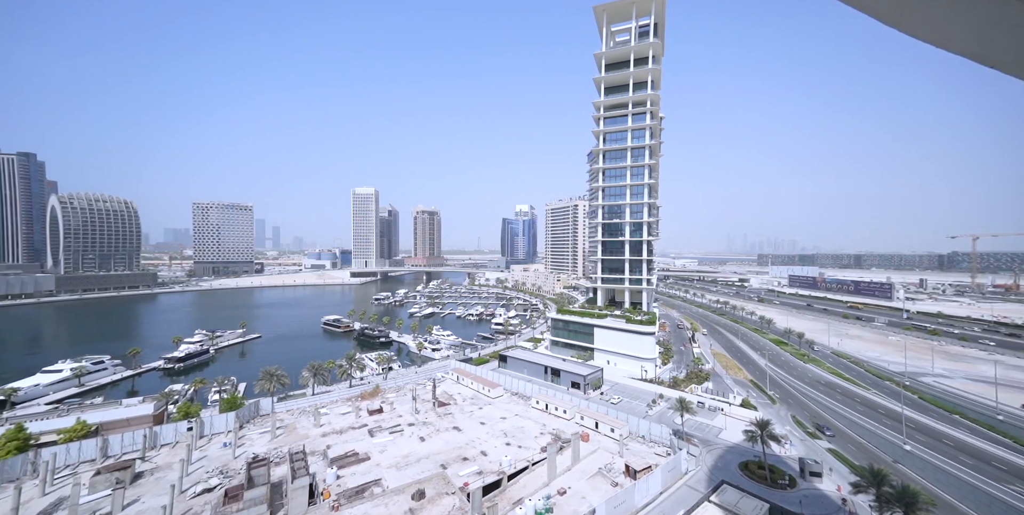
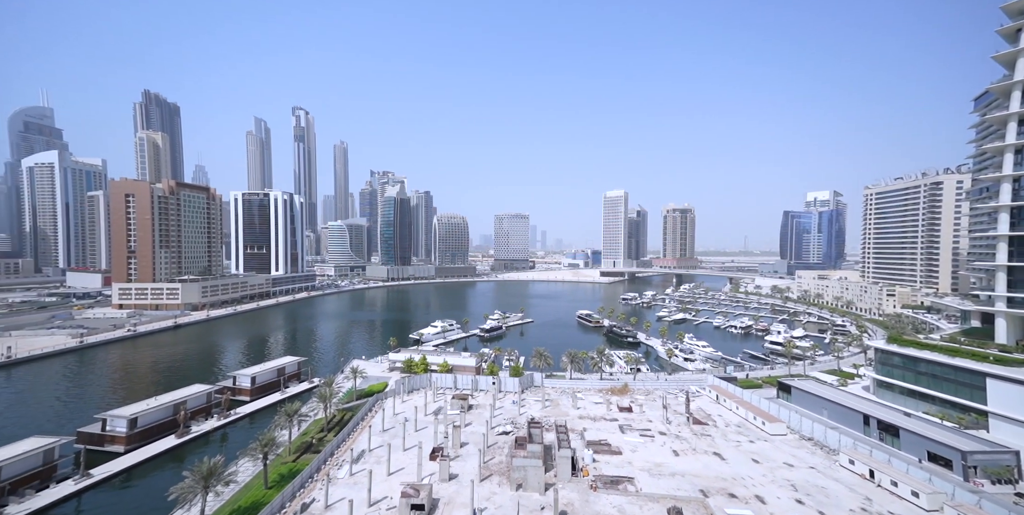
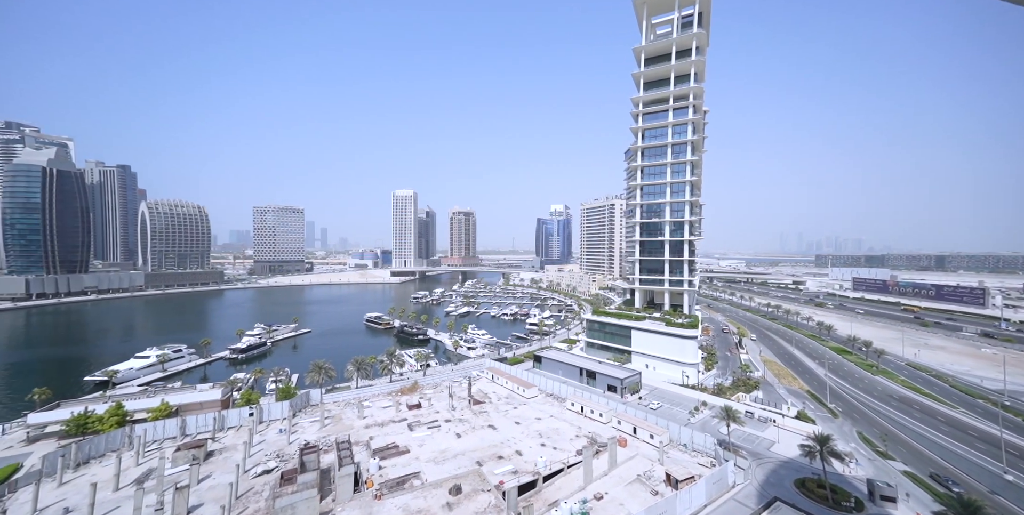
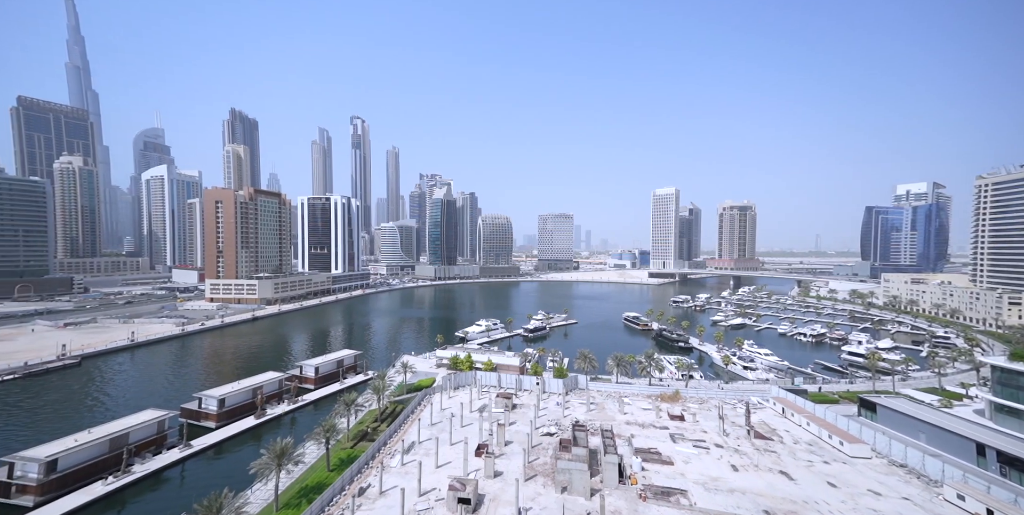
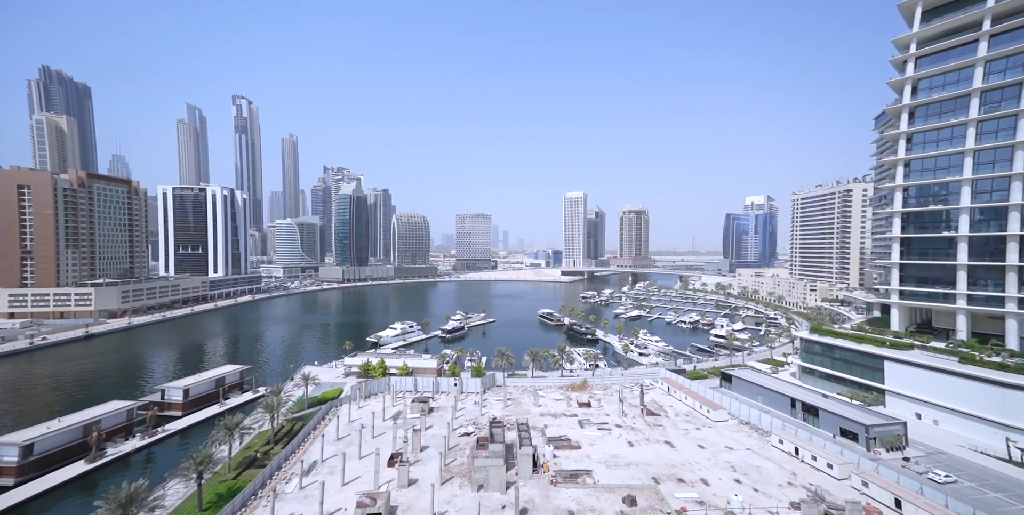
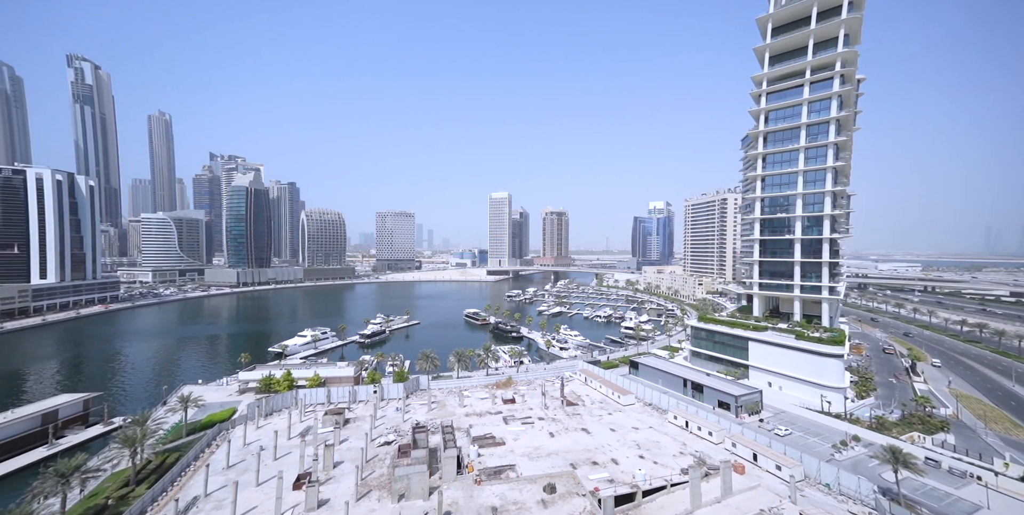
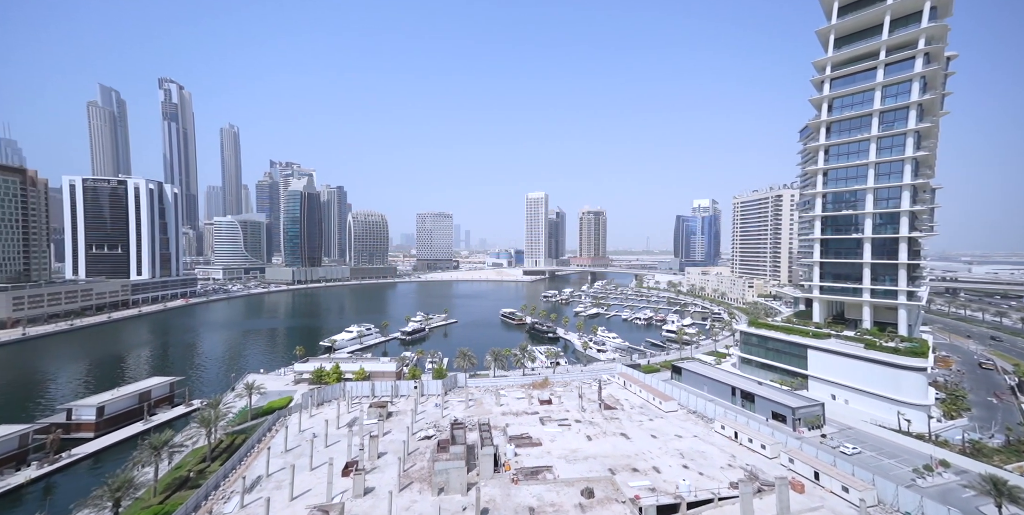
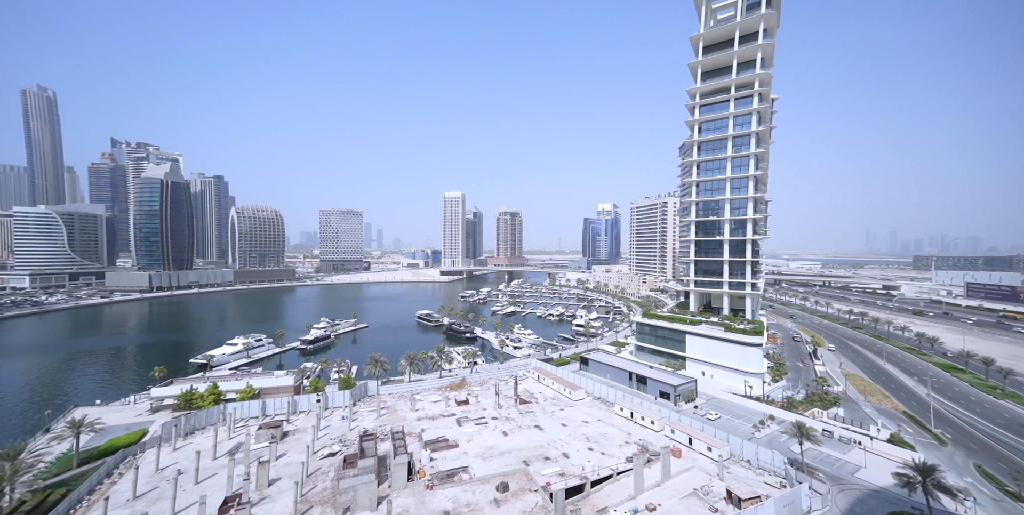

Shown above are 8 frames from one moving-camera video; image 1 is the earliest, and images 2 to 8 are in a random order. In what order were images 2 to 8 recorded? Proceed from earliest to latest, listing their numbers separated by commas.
3, 8, 6, 7, 5, 2, 4
